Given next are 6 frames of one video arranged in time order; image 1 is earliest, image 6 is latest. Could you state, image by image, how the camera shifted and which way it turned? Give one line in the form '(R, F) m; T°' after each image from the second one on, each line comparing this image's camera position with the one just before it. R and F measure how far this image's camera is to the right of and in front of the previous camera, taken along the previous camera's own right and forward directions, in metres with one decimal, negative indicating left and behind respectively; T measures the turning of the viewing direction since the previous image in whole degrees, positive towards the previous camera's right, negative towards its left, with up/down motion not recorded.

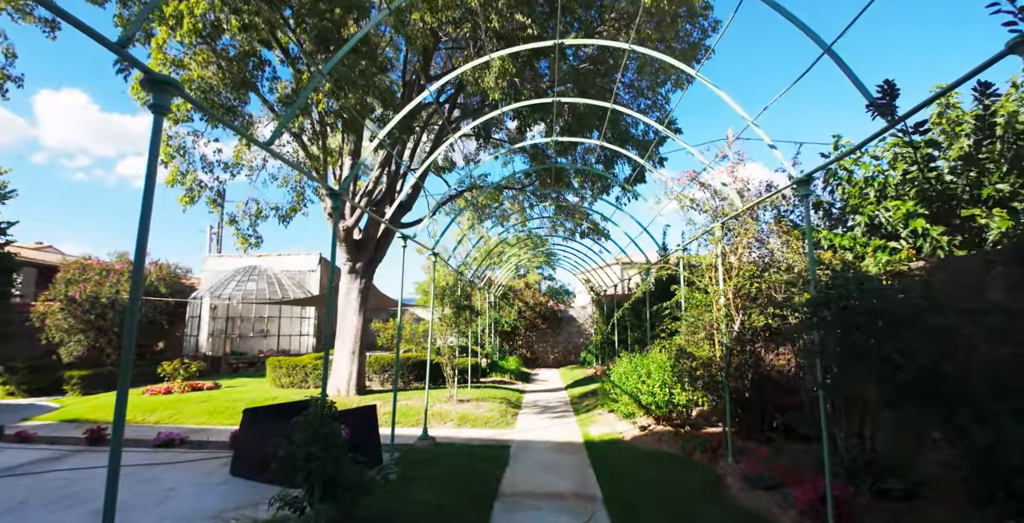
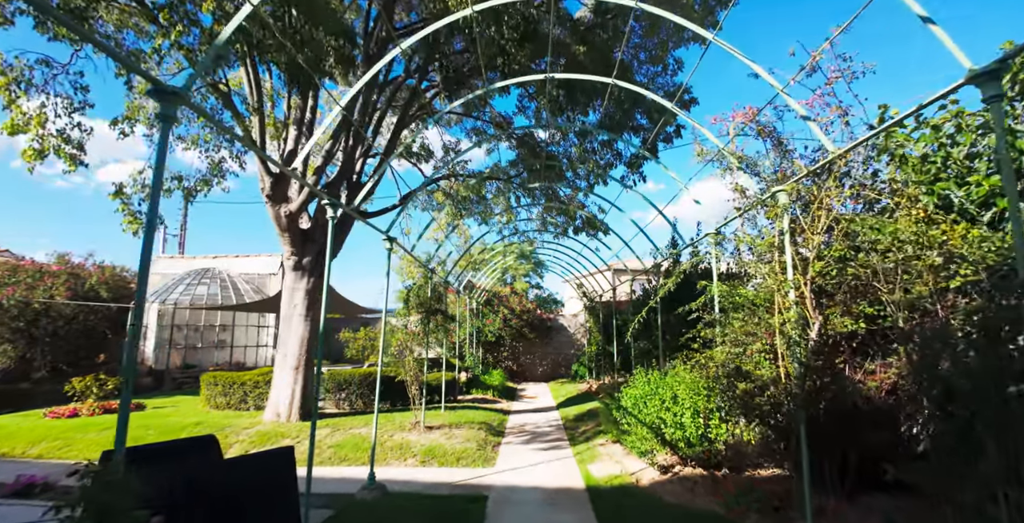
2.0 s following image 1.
(+0.1, +1.6) m; +1°
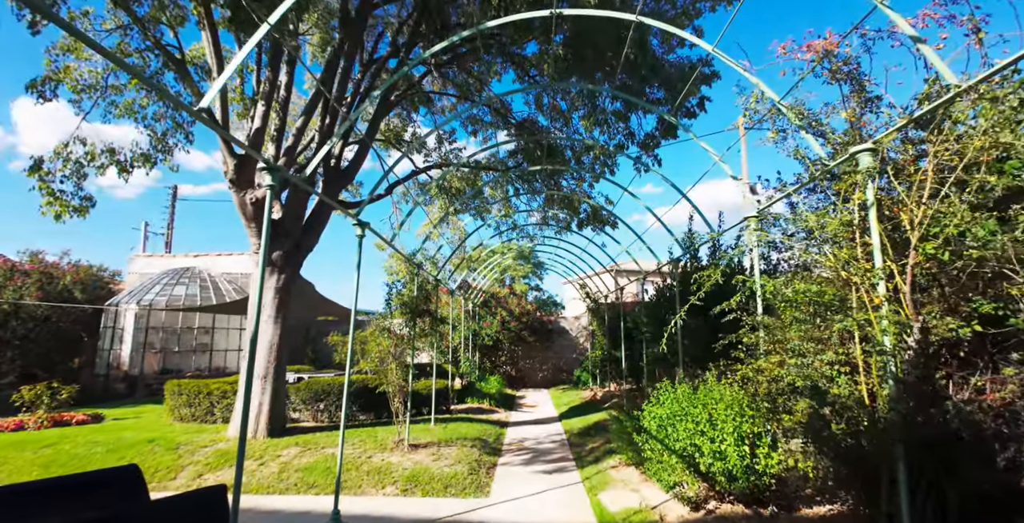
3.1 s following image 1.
(0.0, +0.9) m; 0°
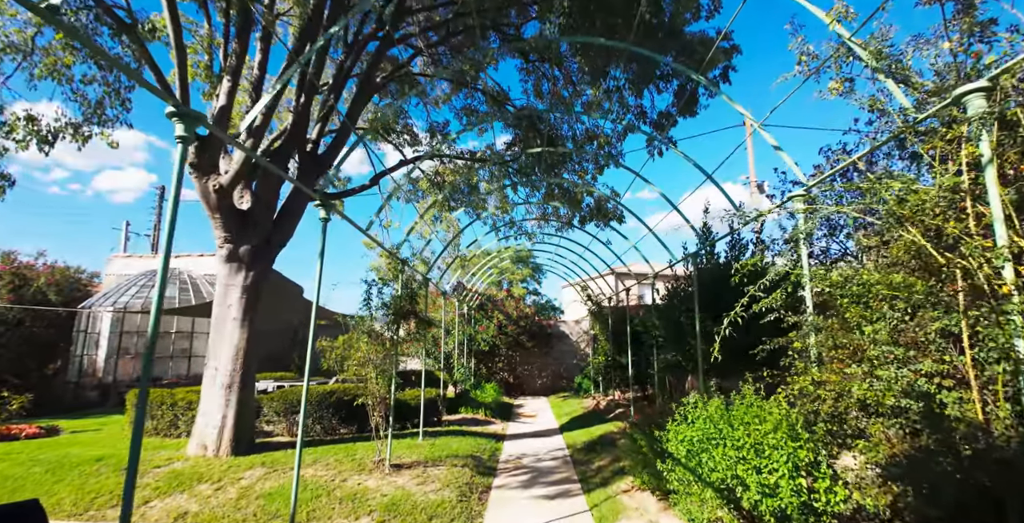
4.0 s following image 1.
(0.0, +0.7) m; 0°
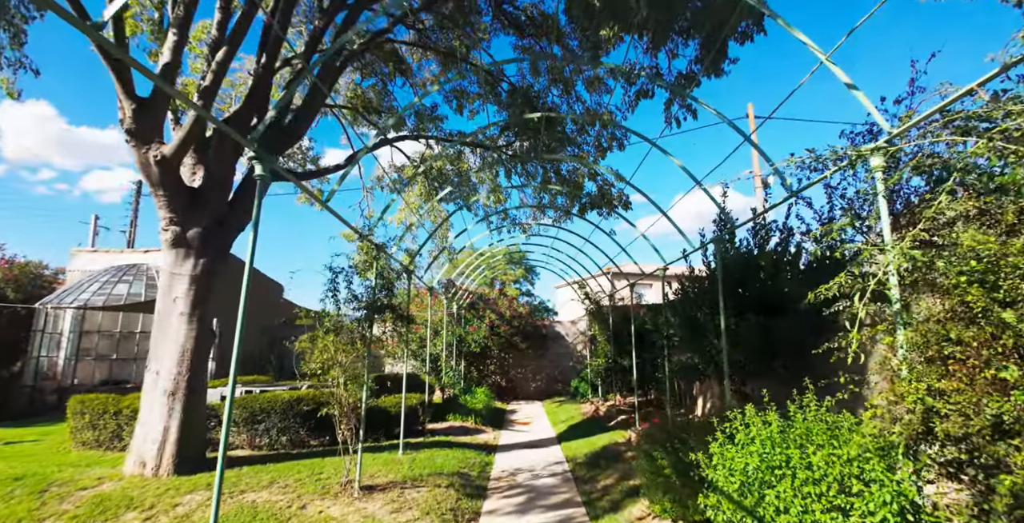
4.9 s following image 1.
(0.0, +0.8) m; +1°
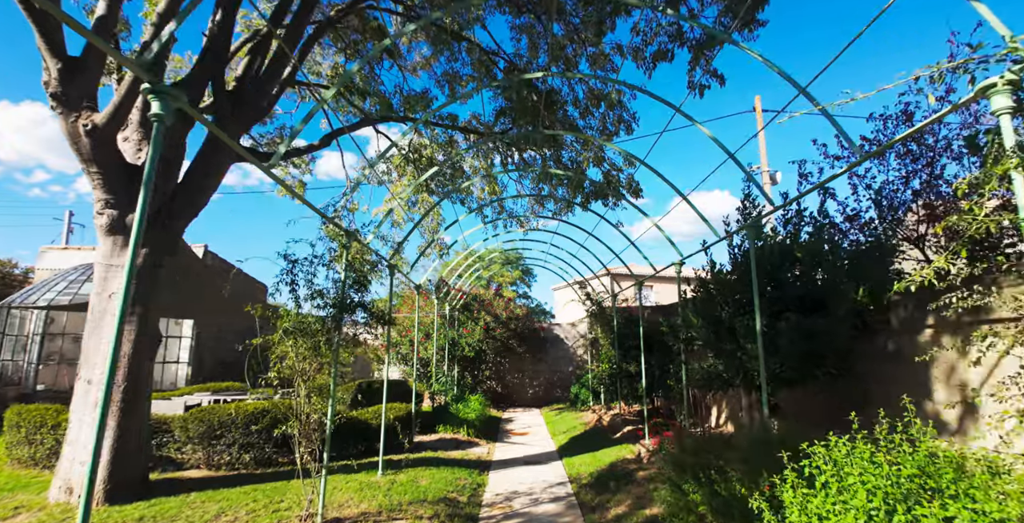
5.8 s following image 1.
(0.0, +0.7) m; 0°
